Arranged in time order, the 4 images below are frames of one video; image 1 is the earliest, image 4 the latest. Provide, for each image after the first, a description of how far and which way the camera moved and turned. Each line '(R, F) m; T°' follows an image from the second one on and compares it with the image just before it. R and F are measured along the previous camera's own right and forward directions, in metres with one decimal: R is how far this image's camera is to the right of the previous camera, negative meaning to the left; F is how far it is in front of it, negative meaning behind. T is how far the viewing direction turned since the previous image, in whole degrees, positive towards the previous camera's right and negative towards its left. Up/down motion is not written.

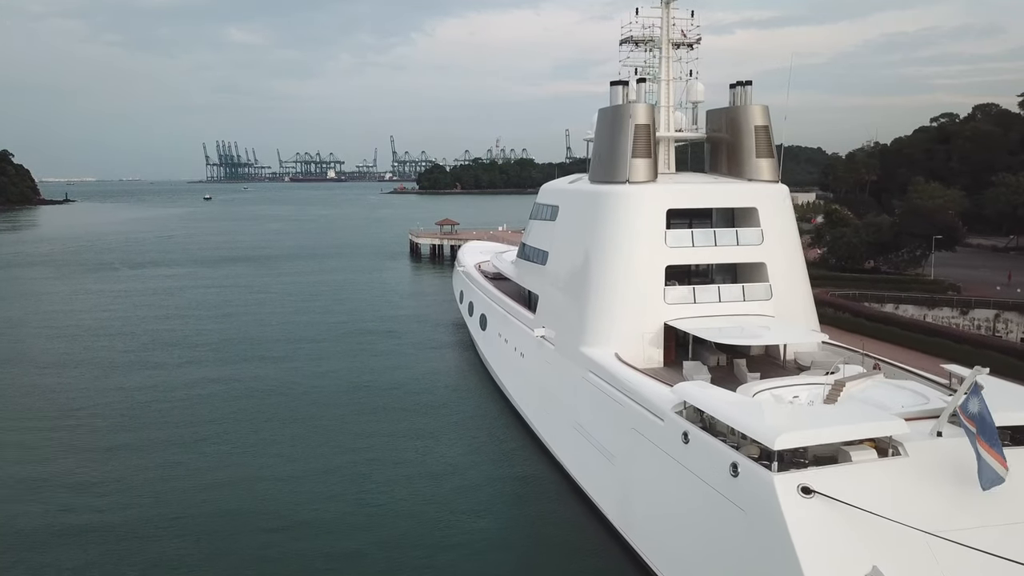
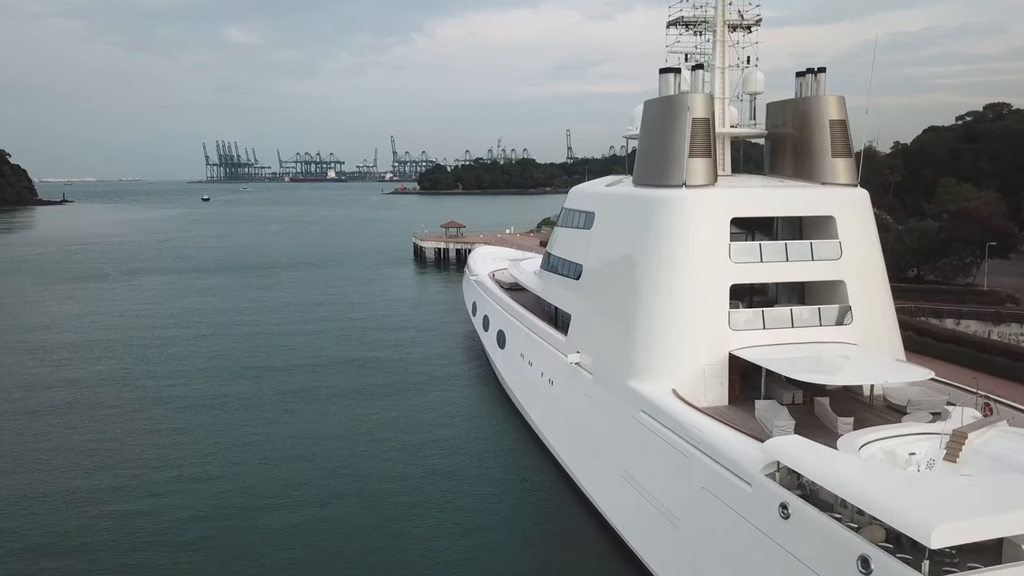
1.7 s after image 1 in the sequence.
(-0.4, +1.8) m; 0°
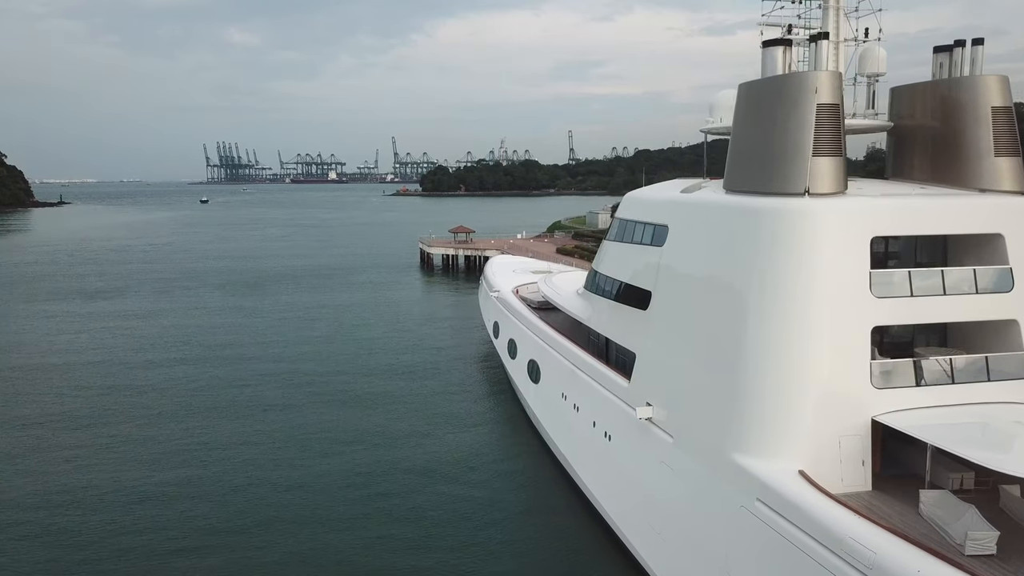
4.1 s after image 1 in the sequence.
(-0.5, +2.6) m; 0°
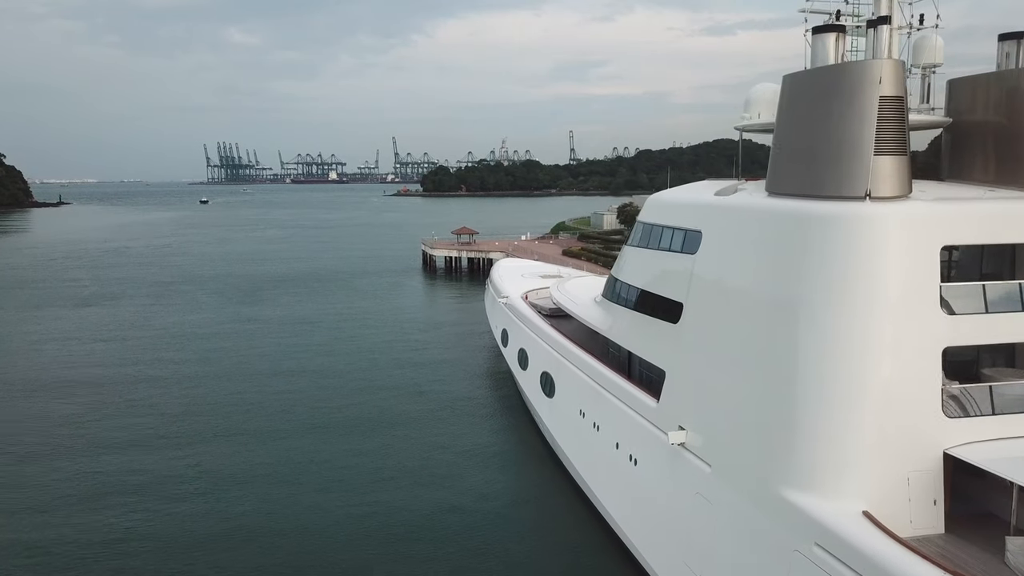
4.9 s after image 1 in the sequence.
(-0.2, +0.9) m; 0°
